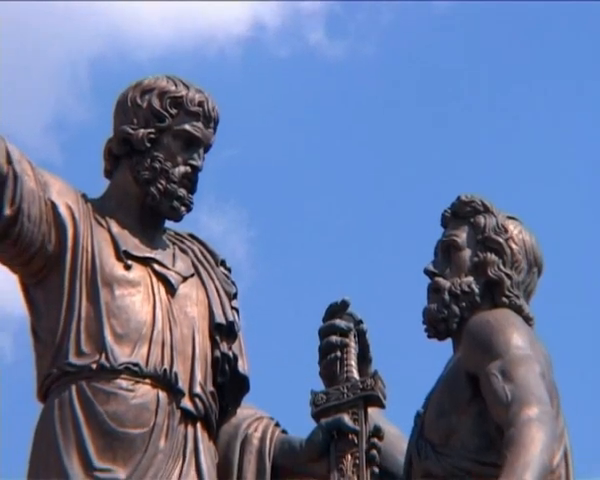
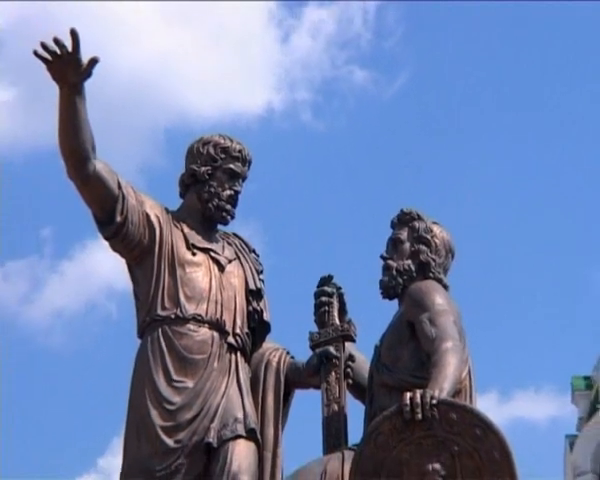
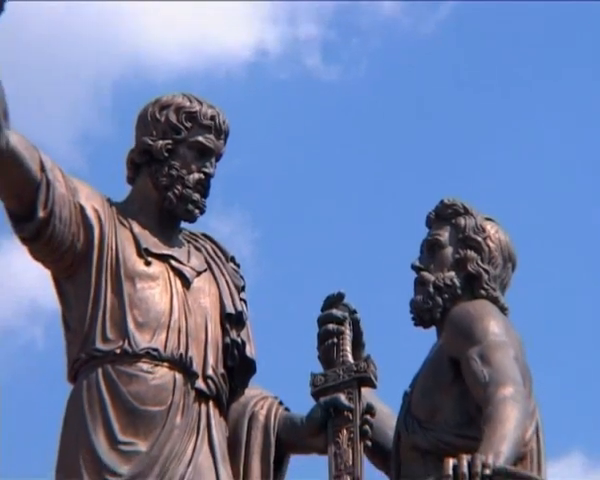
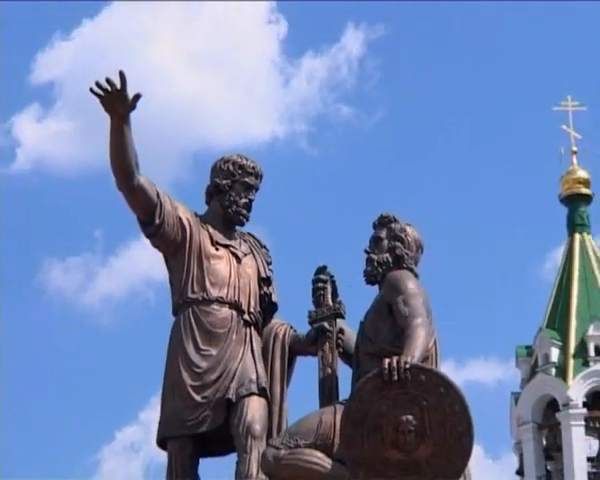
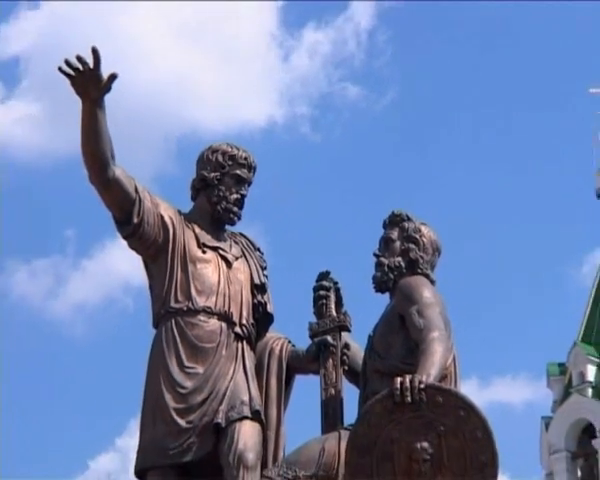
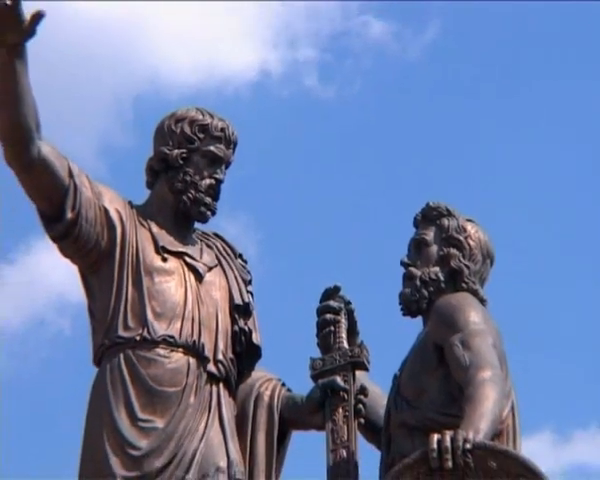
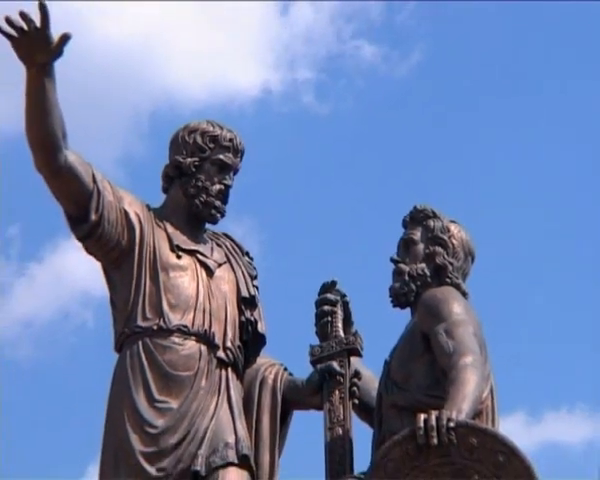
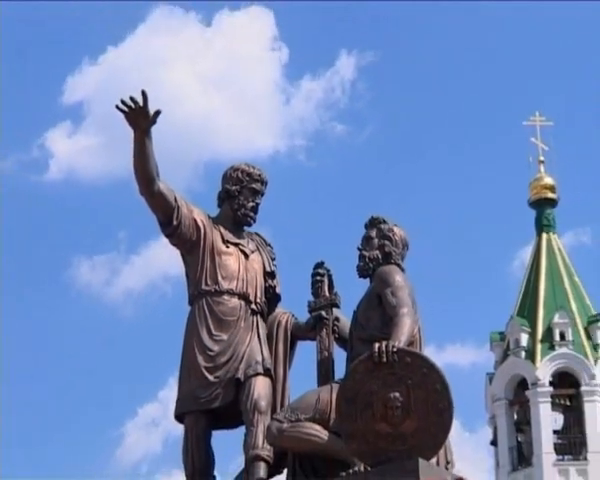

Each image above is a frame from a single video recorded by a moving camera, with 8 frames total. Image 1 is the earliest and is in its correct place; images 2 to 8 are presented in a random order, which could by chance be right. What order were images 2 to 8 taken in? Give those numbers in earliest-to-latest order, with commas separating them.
3, 6, 7, 2, 5, 4, 8
